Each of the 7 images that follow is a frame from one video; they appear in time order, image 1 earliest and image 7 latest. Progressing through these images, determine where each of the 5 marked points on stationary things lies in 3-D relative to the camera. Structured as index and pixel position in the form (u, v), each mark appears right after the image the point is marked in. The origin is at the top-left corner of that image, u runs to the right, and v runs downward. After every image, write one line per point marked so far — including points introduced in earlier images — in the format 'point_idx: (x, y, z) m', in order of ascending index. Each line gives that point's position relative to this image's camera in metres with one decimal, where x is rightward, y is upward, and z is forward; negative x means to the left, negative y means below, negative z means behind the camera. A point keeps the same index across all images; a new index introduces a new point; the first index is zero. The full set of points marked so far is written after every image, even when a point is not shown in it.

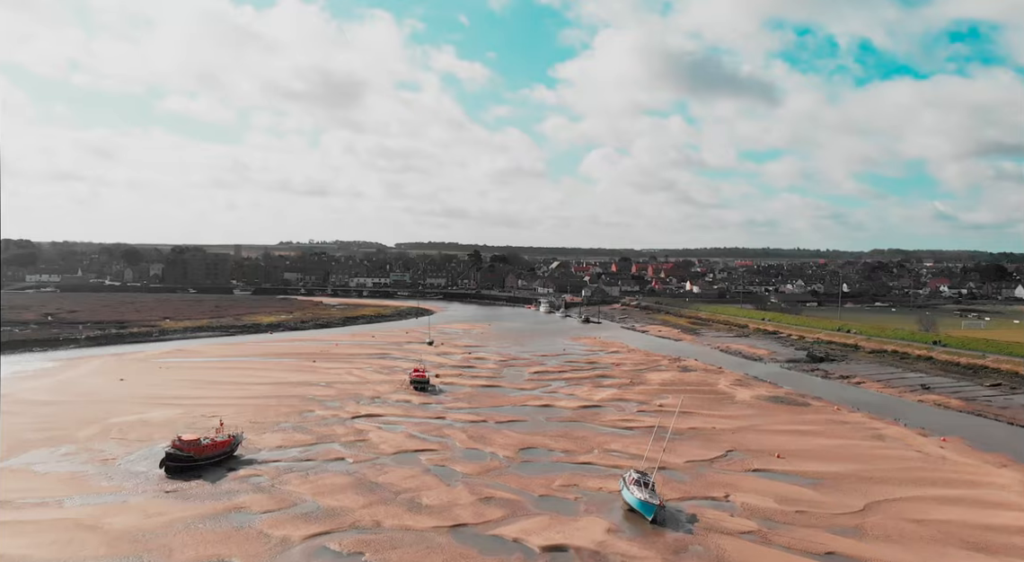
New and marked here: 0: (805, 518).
0: (+6.7, -5.3, +14.9) m
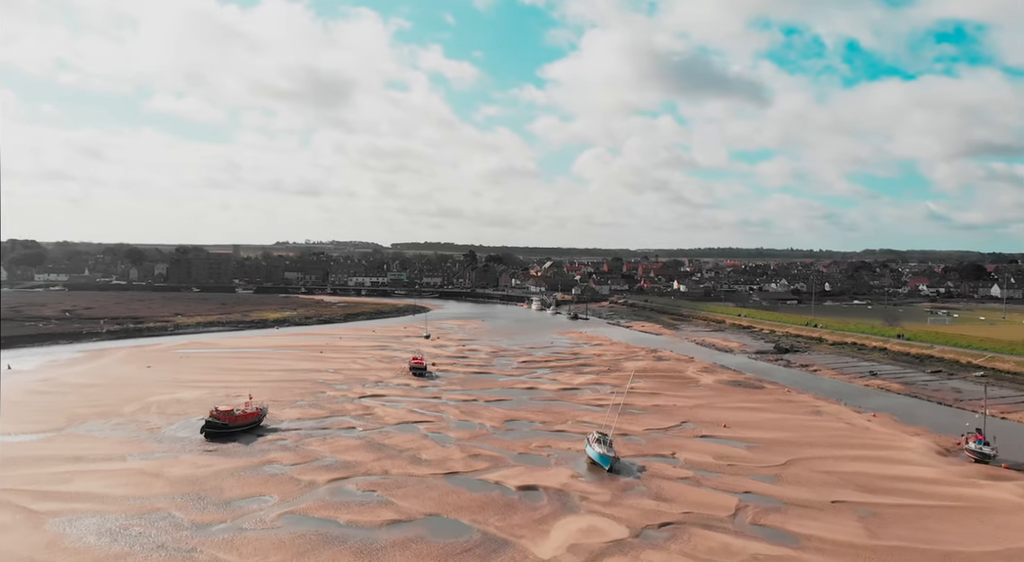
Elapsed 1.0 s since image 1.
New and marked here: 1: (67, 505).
0: (+6.2, -5.2, +18.3) m
1: (-10.3, -5.1, +15.2) m
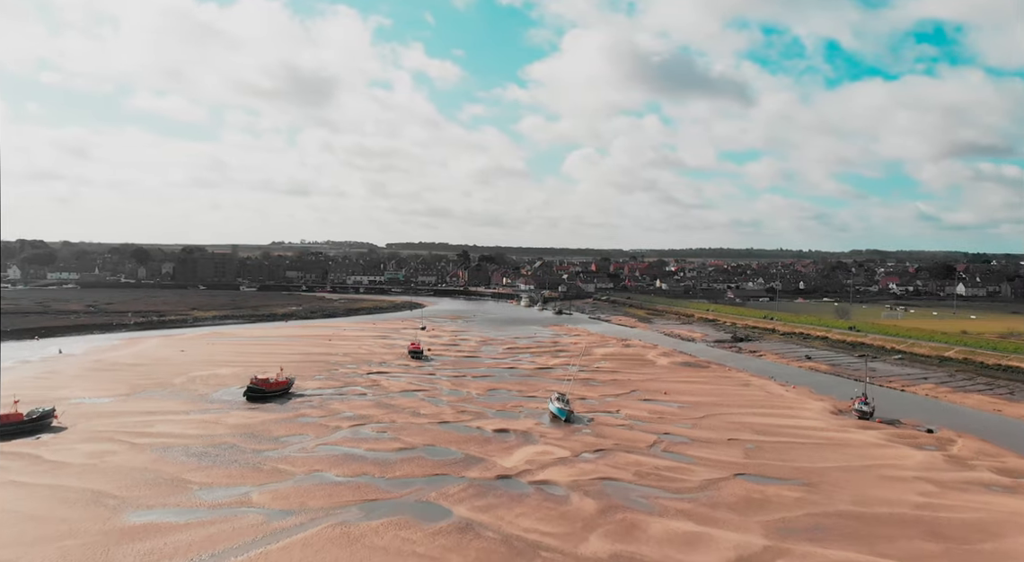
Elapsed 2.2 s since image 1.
0: (+5.4, -5.0, +23.7) m
1: (-11.1, -4.8, +20.4) m
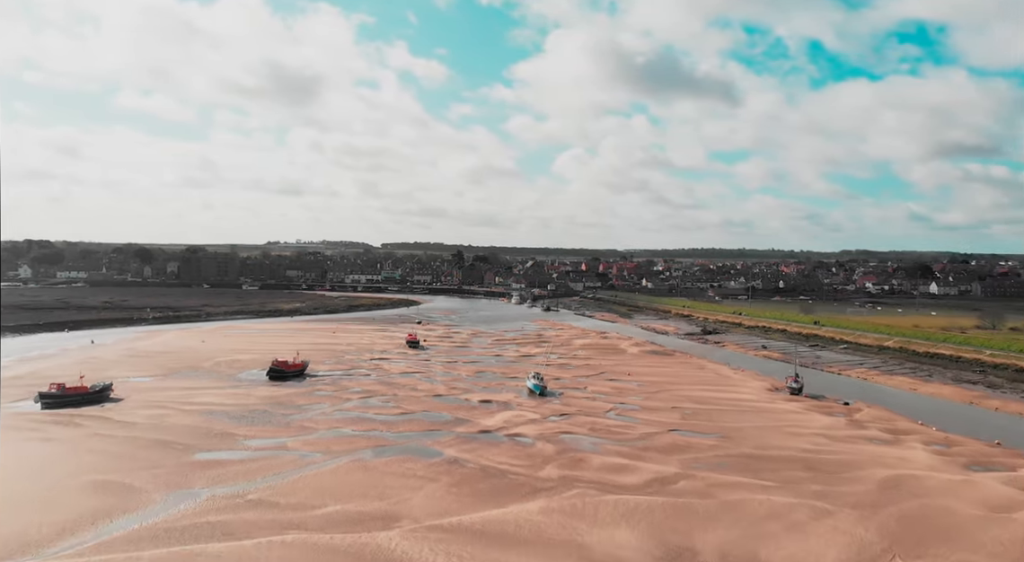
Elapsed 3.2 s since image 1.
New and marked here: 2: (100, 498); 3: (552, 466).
0: (+4.7, -4.8, +28.2) m
1: (-11.8, -4.7, +24.8) m
2: (-10.0, -5.2, +15.9) m
3: (+1.1, -5.0, +17.8) m
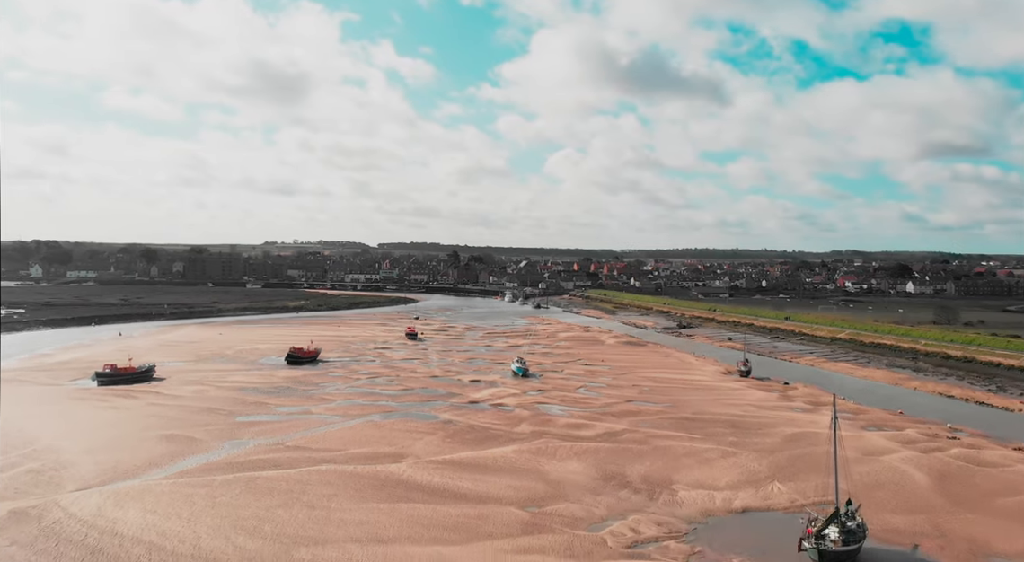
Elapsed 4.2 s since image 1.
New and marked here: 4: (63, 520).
0: (+4.0, -4.7, +32.7) m
1: (-12.5, -4.5, +29.2) m
2: (-10.6, -5.1, +20.4) m
3: (+0.5, -4.9, +22.3) m
4: (-10.1, -5.3, +14.7) m
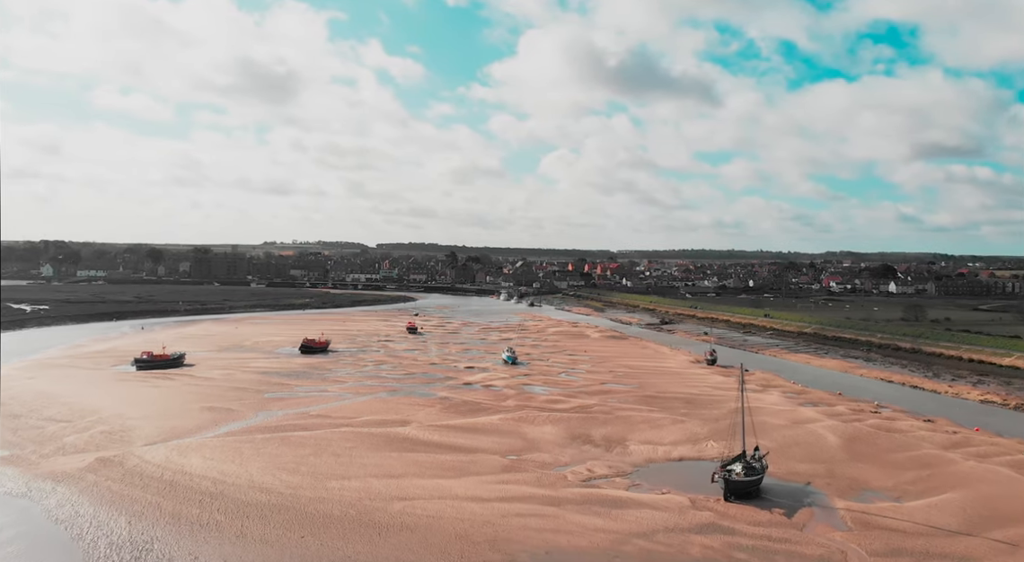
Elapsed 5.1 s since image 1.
0: (+3.5, -4.5, +36.7) m
1: (-13.0, -4.4, +33.1) m
2: (-11.1, -4.9, +24.3) m
3: (0.0, -4.8, +26.3) m
4: (-10.6, -5.2, +18.7) m
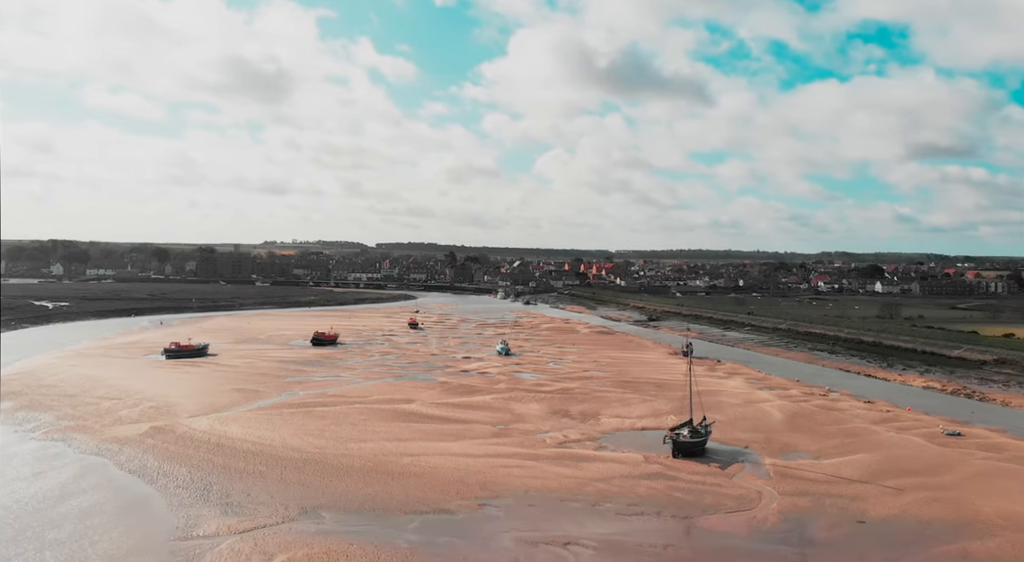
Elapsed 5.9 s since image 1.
0: (+3.0, -4.5, +40.3) m
1: (-13.4, -4.3, +36.7) m
2: (-11.5, -4.8, +27.9) m
3: (-0.4, -4.7, +29.9) m
4: (-10.9, -5.1, +22.2) m
